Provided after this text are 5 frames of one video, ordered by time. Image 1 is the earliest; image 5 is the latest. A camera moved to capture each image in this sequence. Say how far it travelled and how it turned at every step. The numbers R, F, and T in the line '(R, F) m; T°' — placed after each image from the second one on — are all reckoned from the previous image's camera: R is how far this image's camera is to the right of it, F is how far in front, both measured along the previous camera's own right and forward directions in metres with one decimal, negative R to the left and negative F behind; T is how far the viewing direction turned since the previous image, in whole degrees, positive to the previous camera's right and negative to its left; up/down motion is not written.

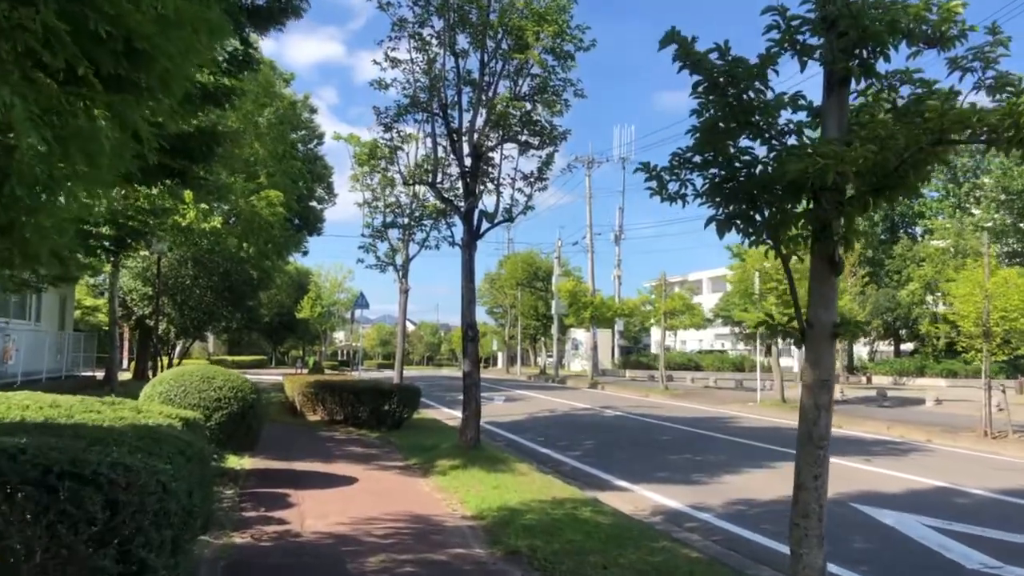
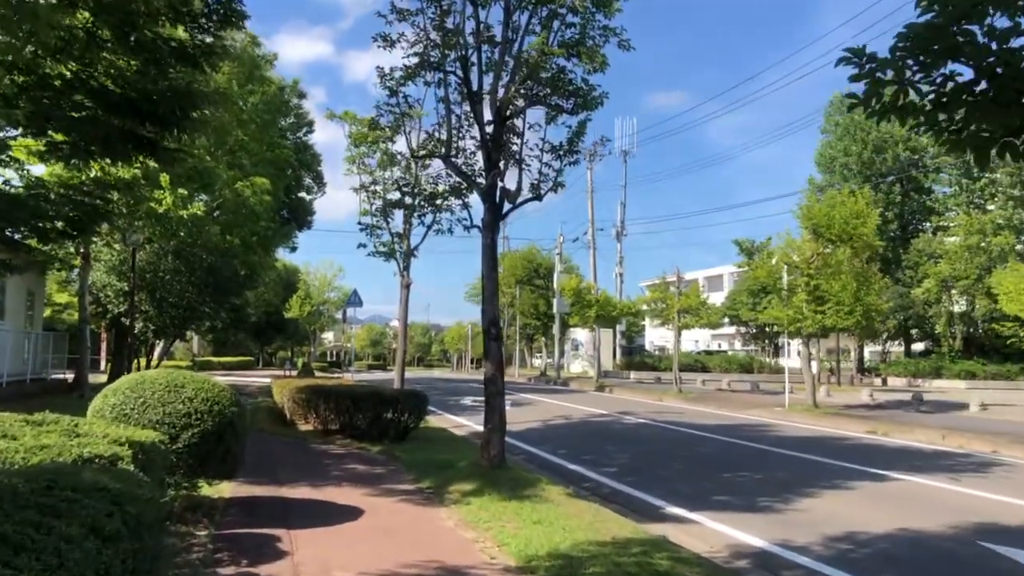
(-0.5, +1.8) m; +1°
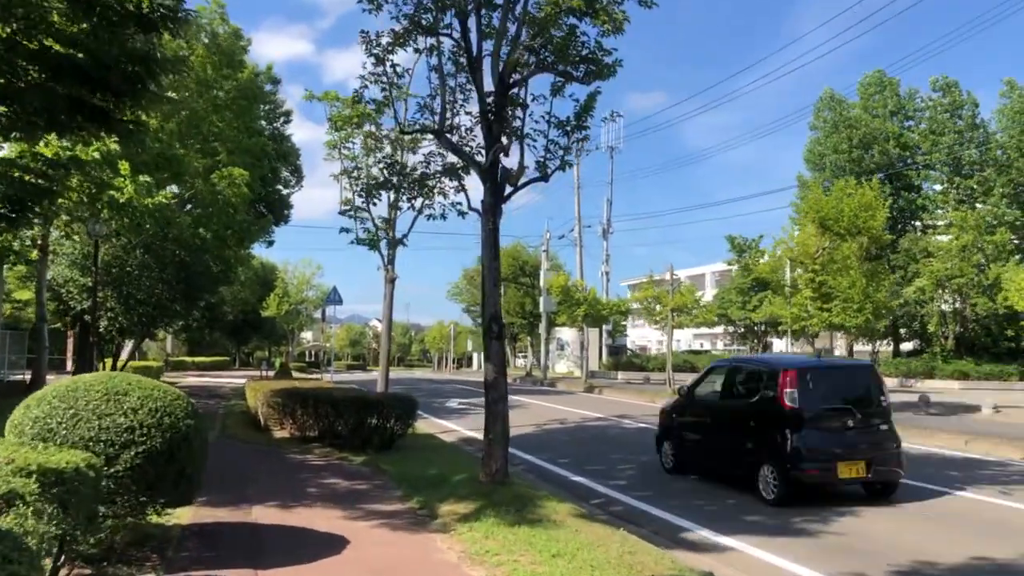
(-0.2, +1.2) m; +1°
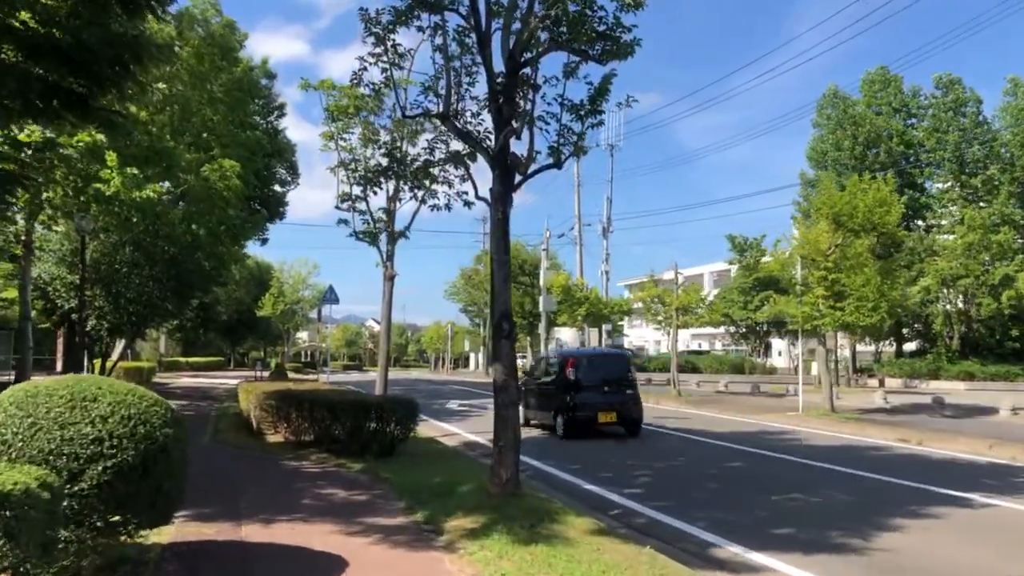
(-0.1, +0.6) m; 0°
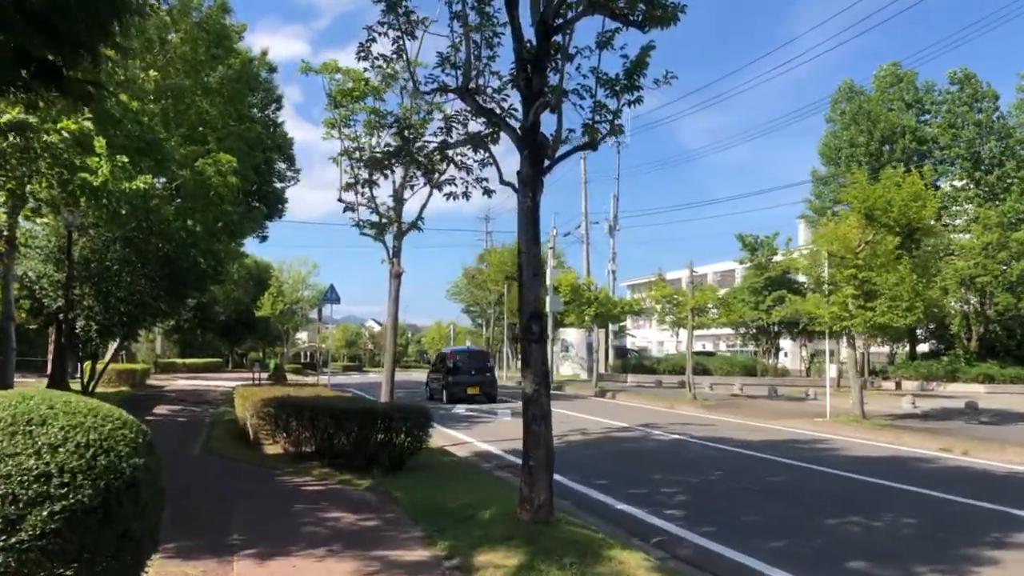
(-0.3, +1.0) m; 0°
